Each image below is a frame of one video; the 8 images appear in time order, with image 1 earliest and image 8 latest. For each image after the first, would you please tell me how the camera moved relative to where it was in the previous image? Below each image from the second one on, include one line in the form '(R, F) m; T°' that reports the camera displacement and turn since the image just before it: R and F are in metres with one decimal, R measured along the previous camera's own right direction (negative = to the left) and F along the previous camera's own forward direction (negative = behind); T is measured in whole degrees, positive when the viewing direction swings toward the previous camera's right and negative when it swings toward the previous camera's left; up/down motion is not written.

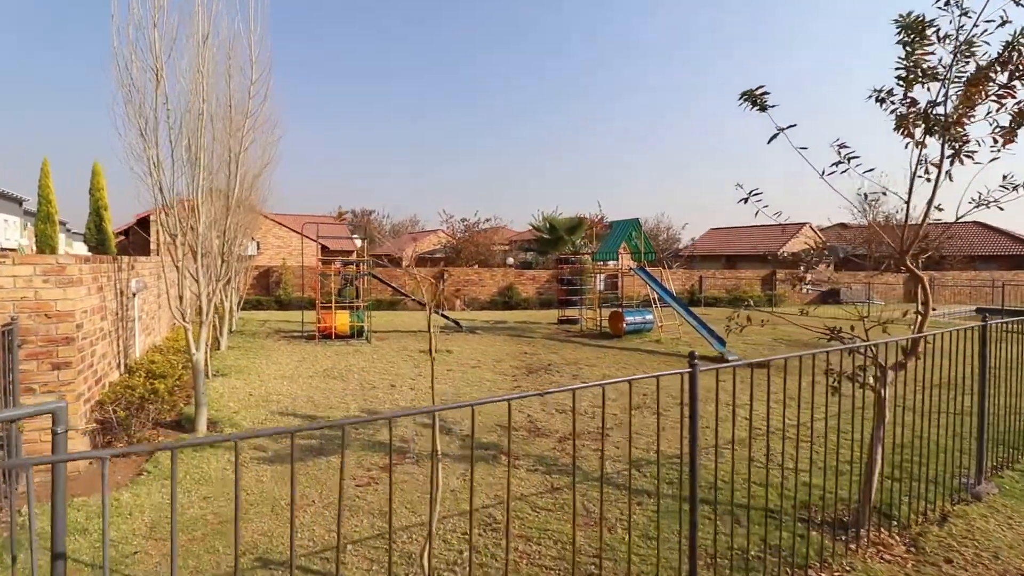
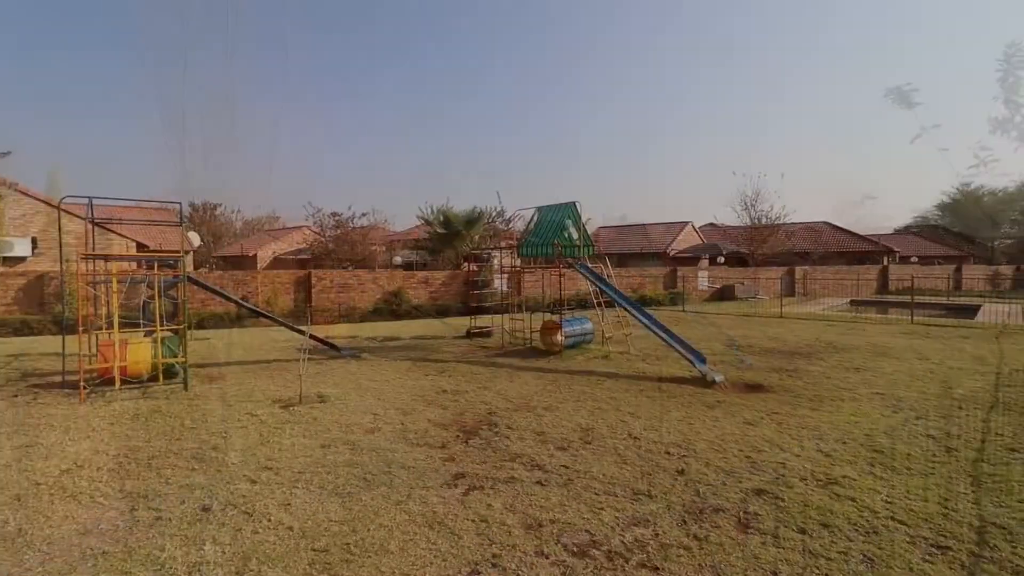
(-0.5, +3.2) m; +14°
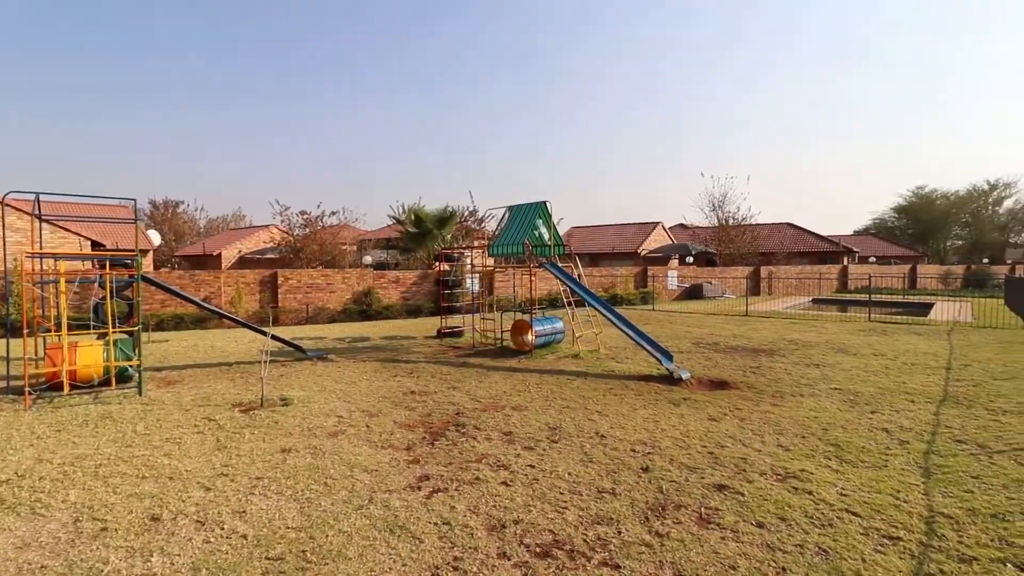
(+0.1, 0.0) m; +3°
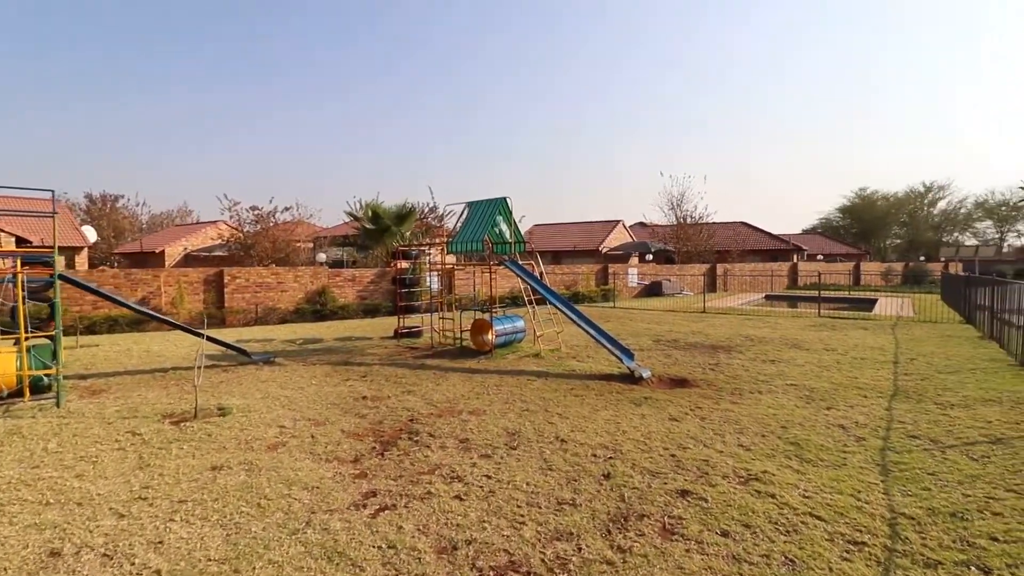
(+0.1, +0.3) m; +4°
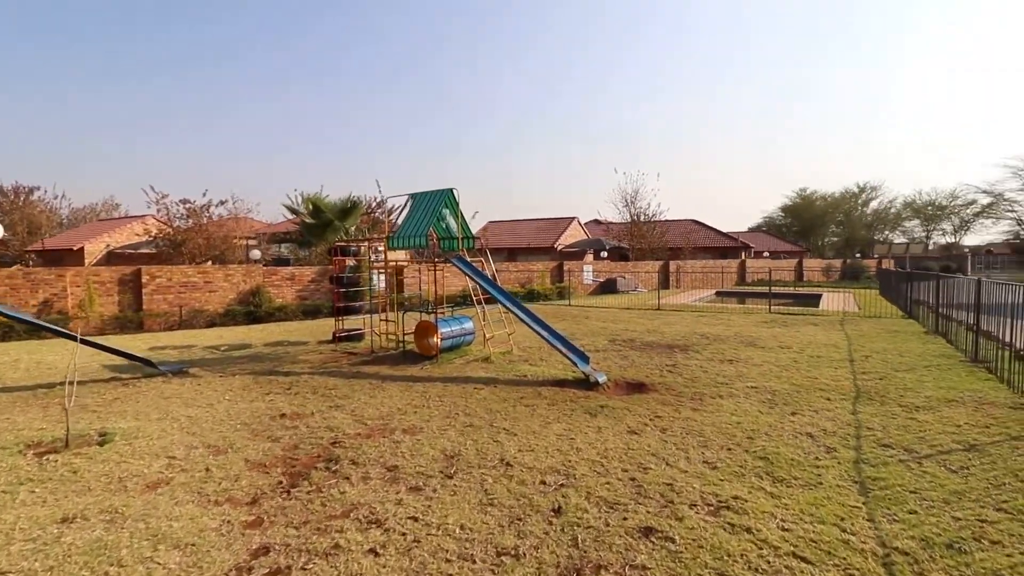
(+0.2, +0.6) m; +5°
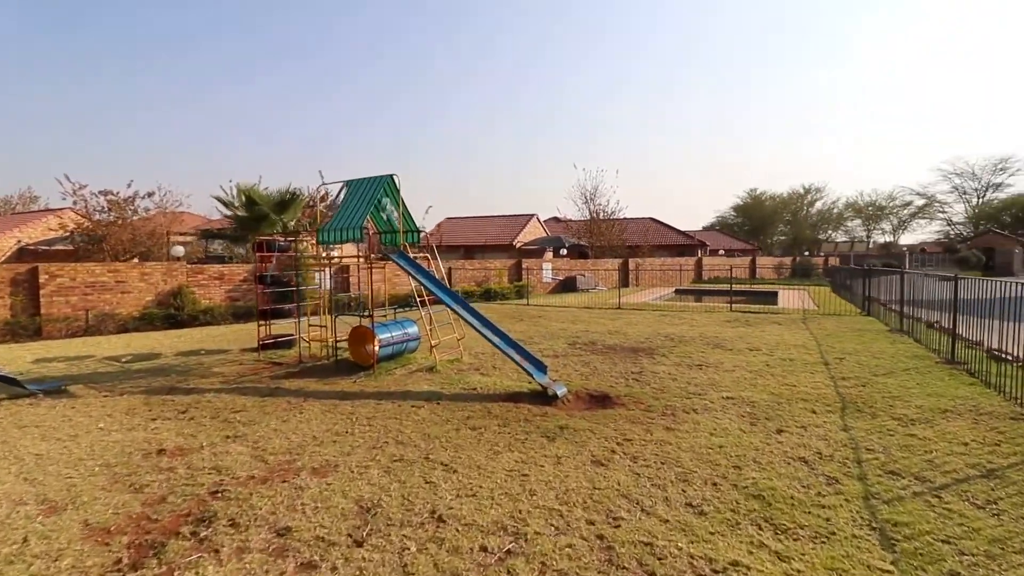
(+0.2, +0.9) m; +5°
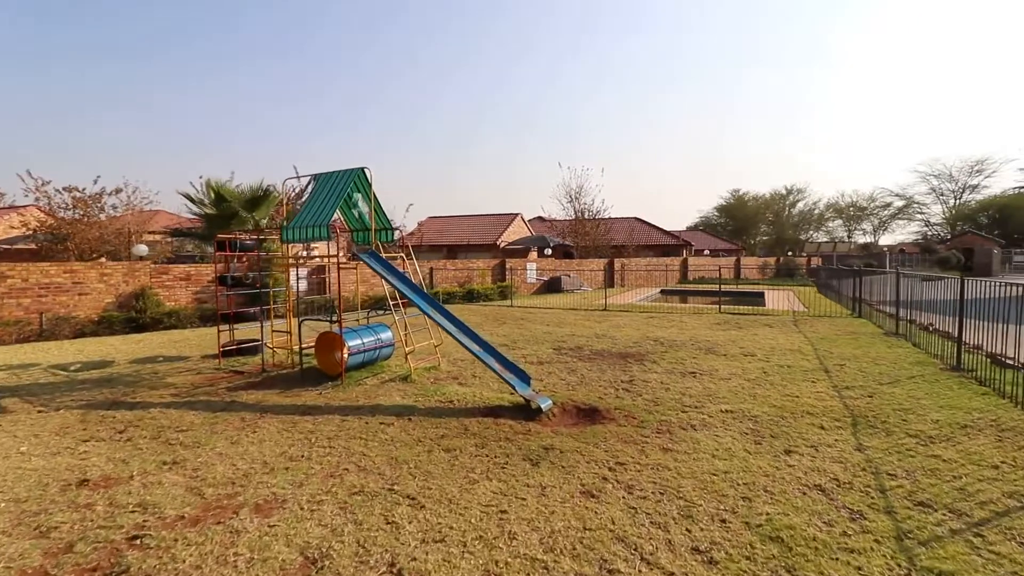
(+0.1, +0.5) m; +2°
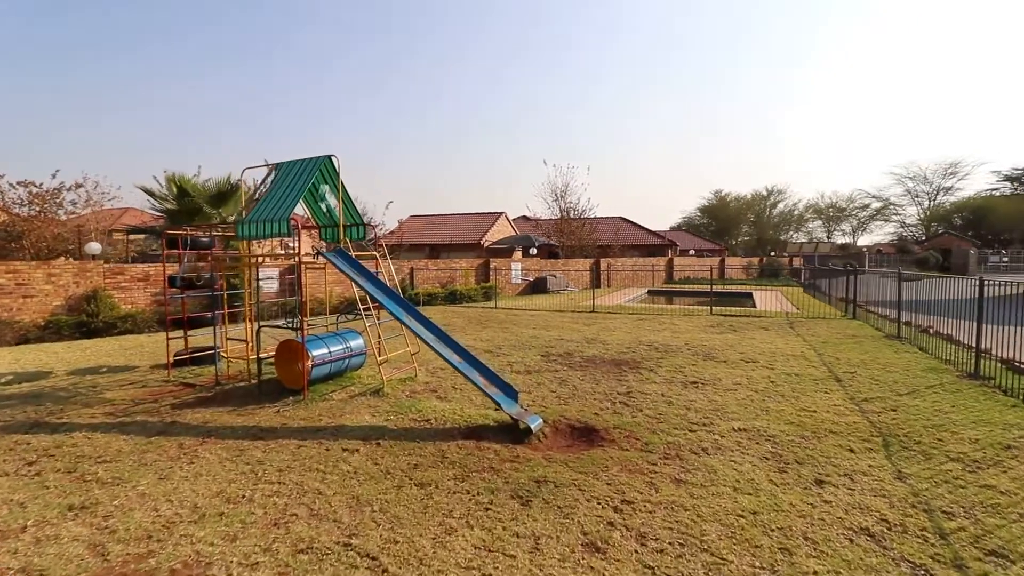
(0.0, +0.6) m; +2°
